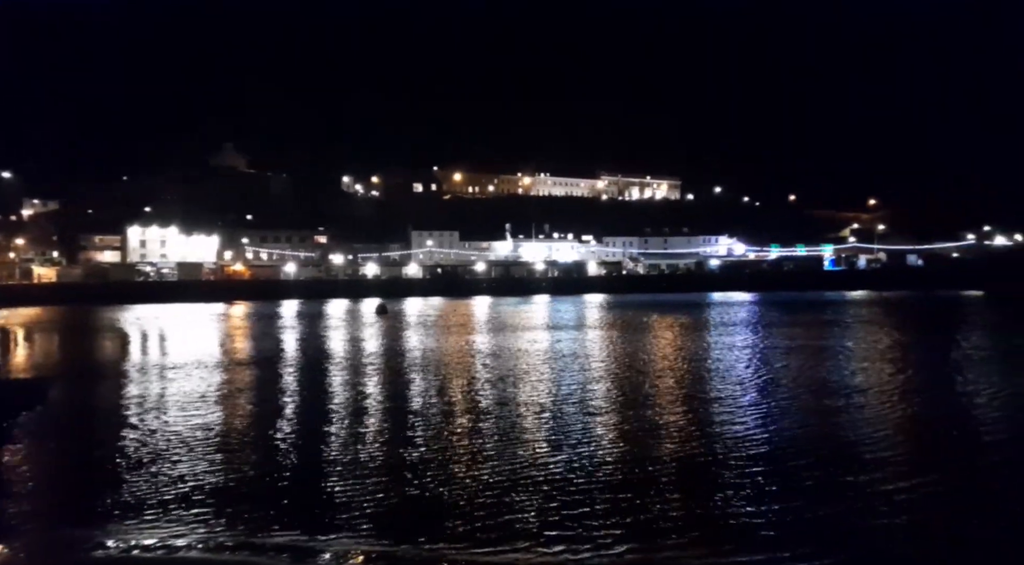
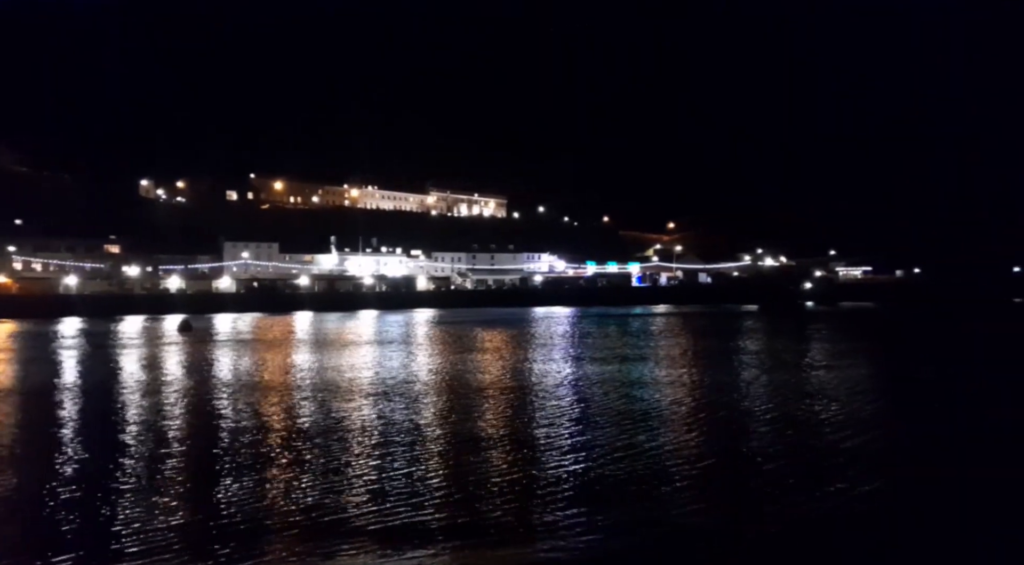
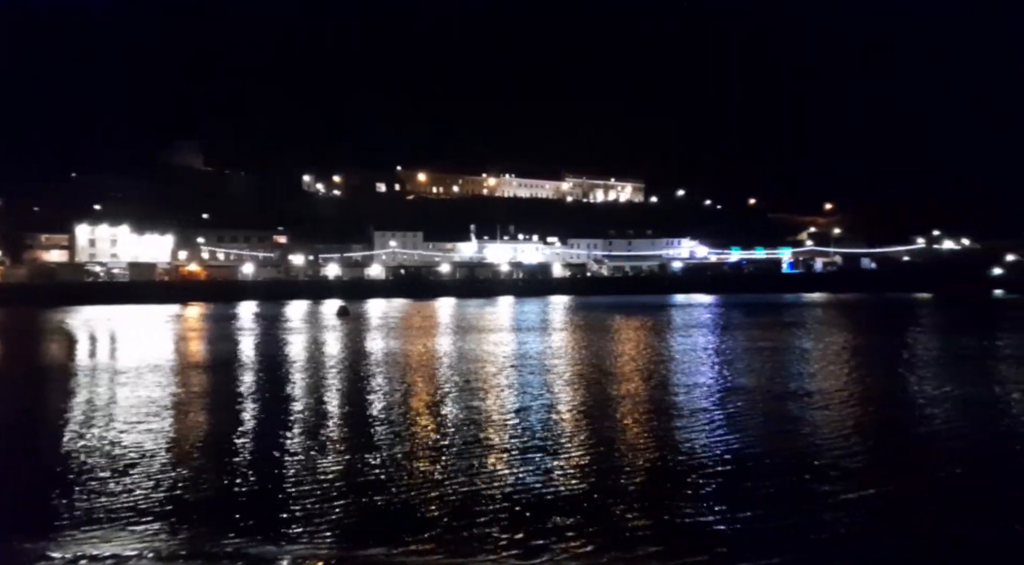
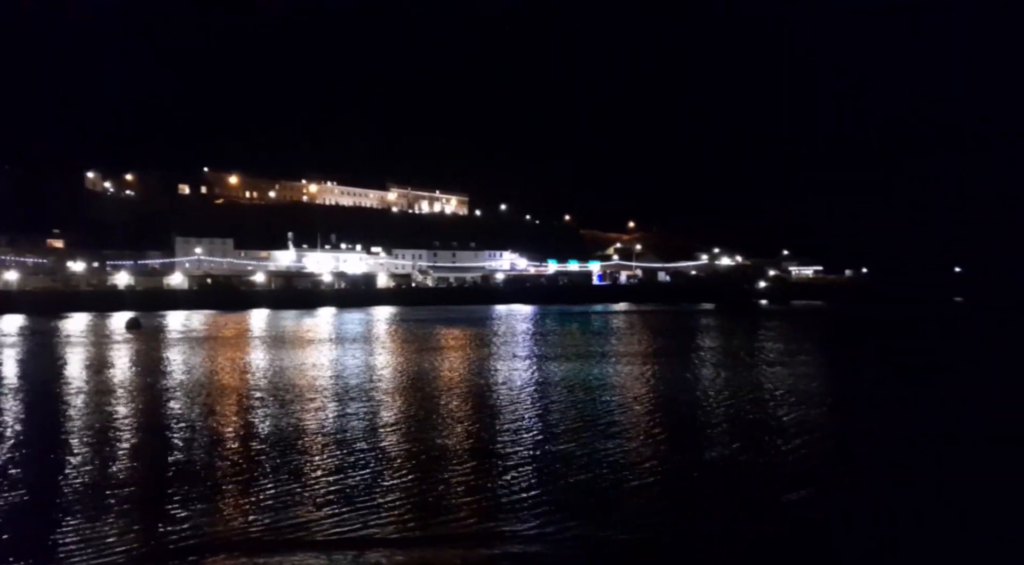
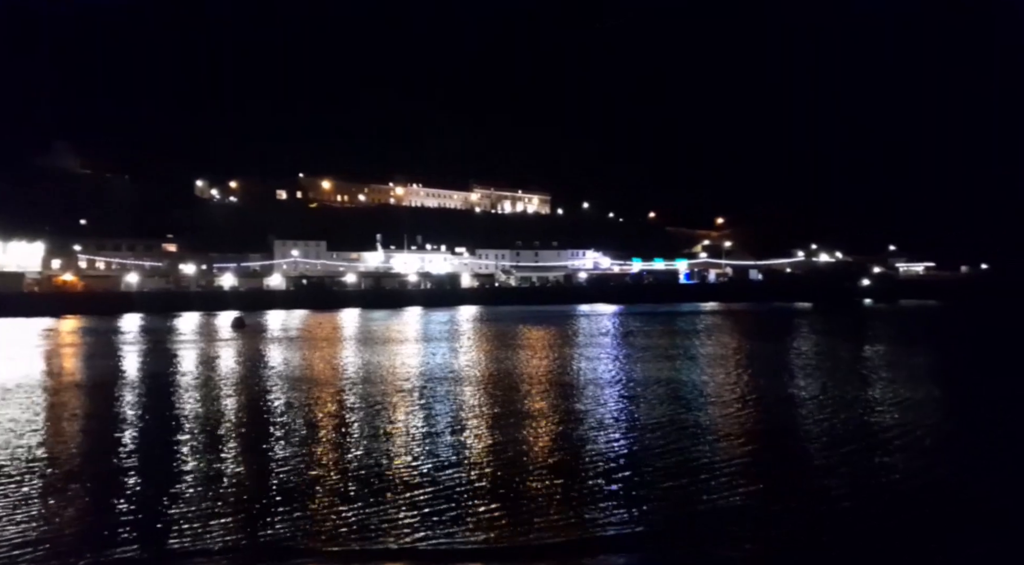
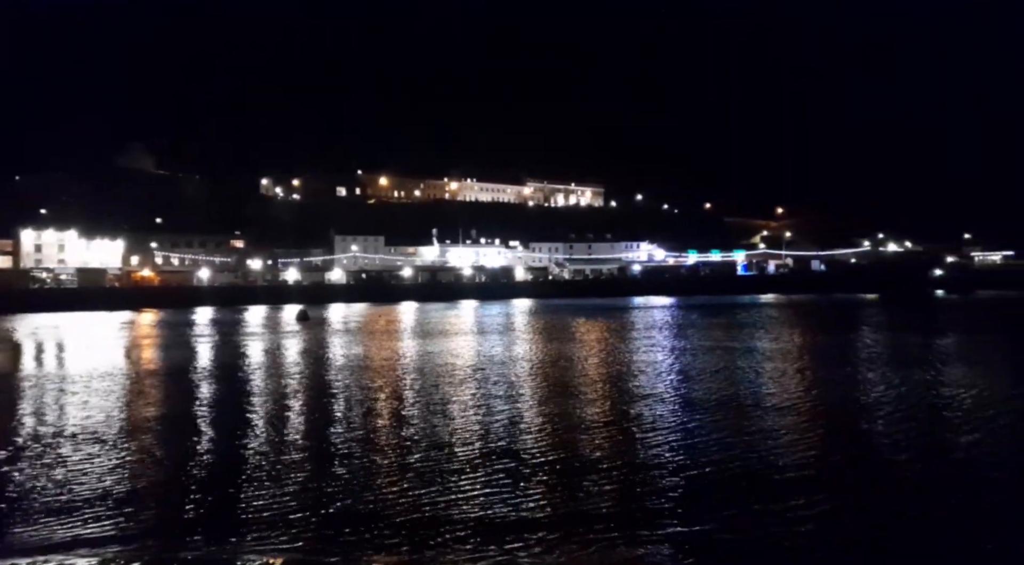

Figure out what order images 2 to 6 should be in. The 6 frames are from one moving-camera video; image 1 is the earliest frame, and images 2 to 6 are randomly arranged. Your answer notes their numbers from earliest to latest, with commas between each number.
3, 6, 5, 2, 4
